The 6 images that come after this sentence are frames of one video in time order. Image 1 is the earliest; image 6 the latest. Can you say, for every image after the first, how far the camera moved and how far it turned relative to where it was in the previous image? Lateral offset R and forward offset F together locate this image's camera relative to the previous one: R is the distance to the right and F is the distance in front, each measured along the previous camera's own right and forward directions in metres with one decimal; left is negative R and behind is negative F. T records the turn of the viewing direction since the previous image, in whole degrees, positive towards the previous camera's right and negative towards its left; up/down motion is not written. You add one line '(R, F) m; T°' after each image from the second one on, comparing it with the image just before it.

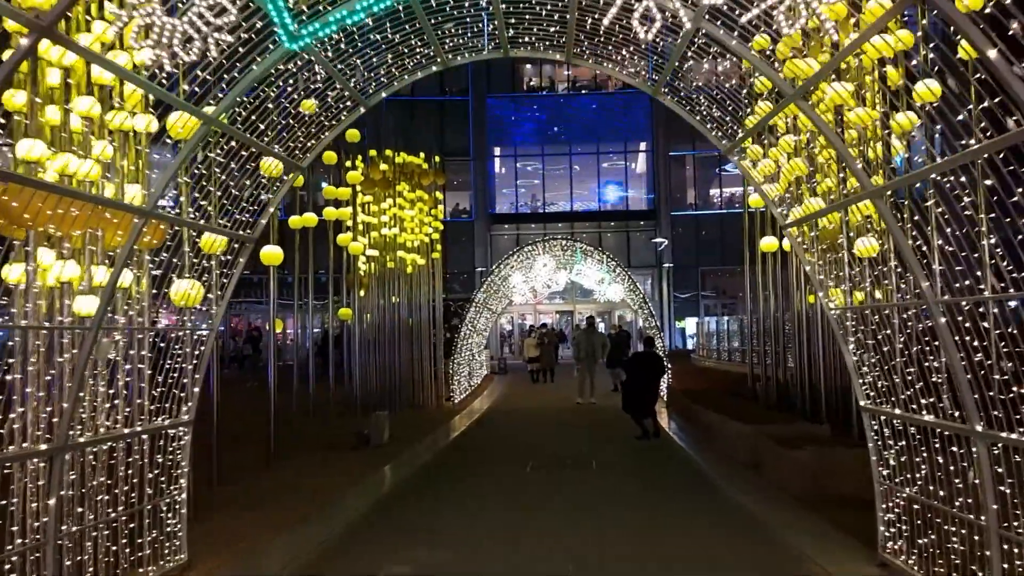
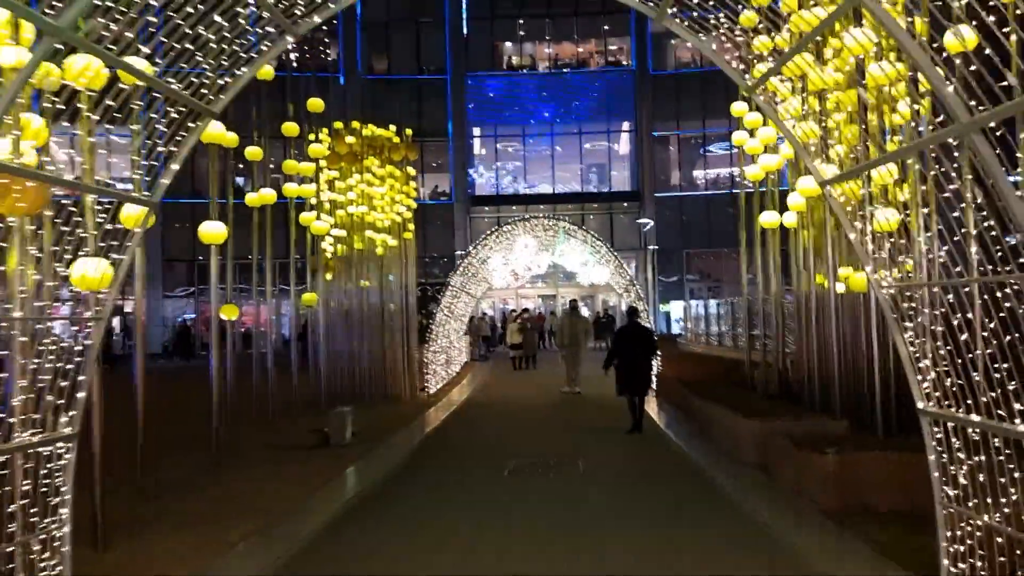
(+0.1, +1.2) m; +1°
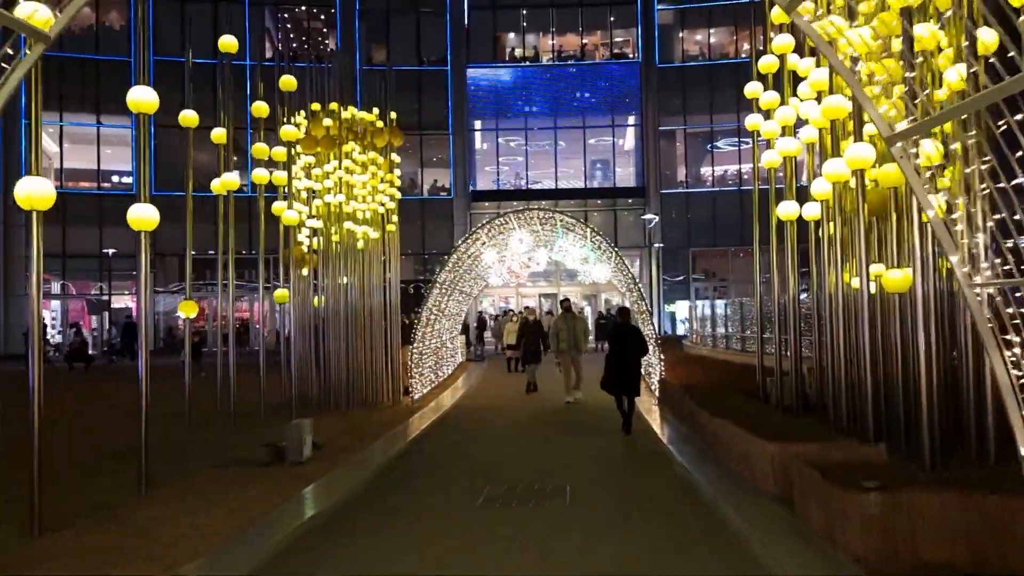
(+0.3, +1.3) m; 0°
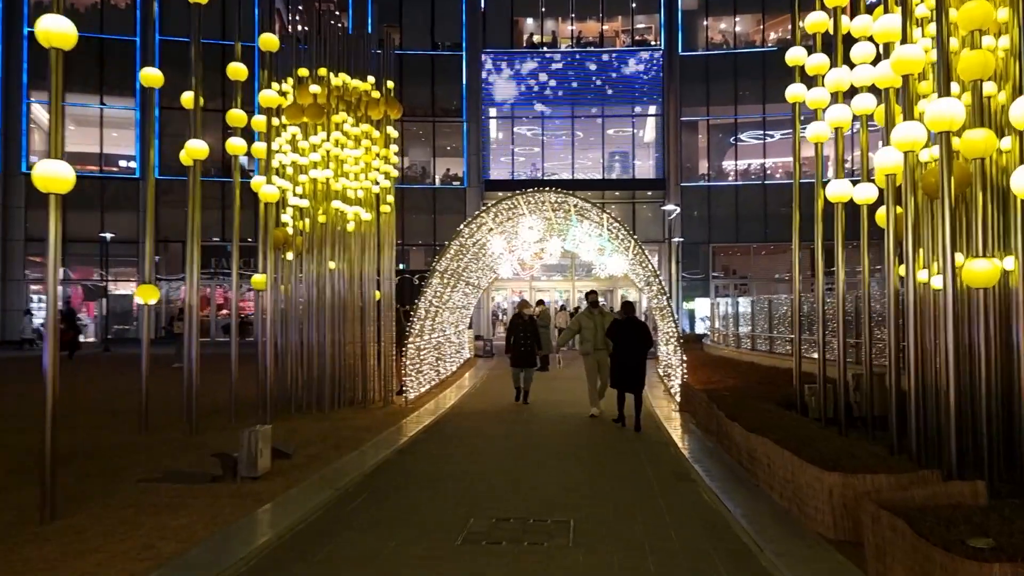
(+0.2, +1.6) m; -1°
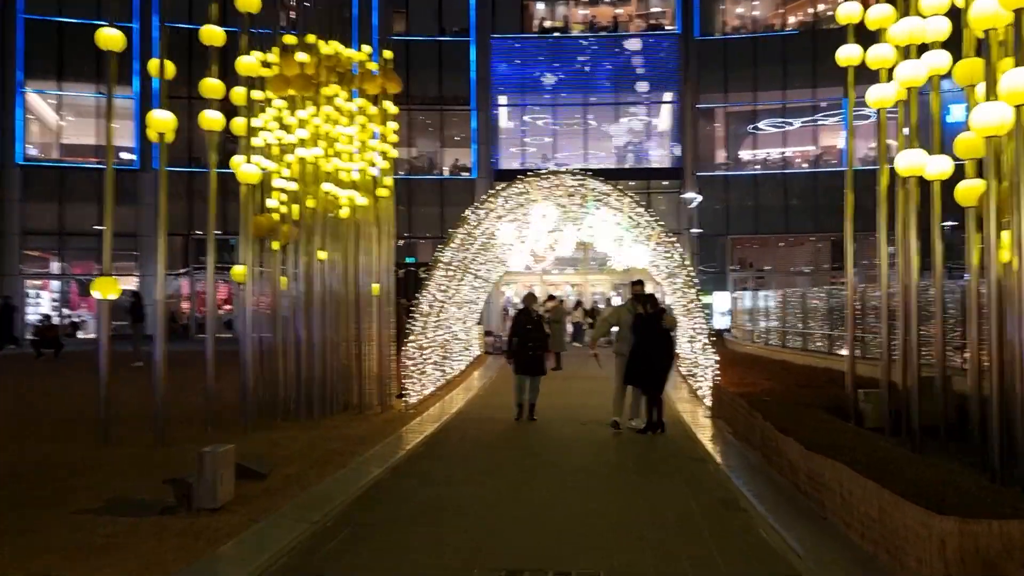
(0.0, +1.4) m; -1°
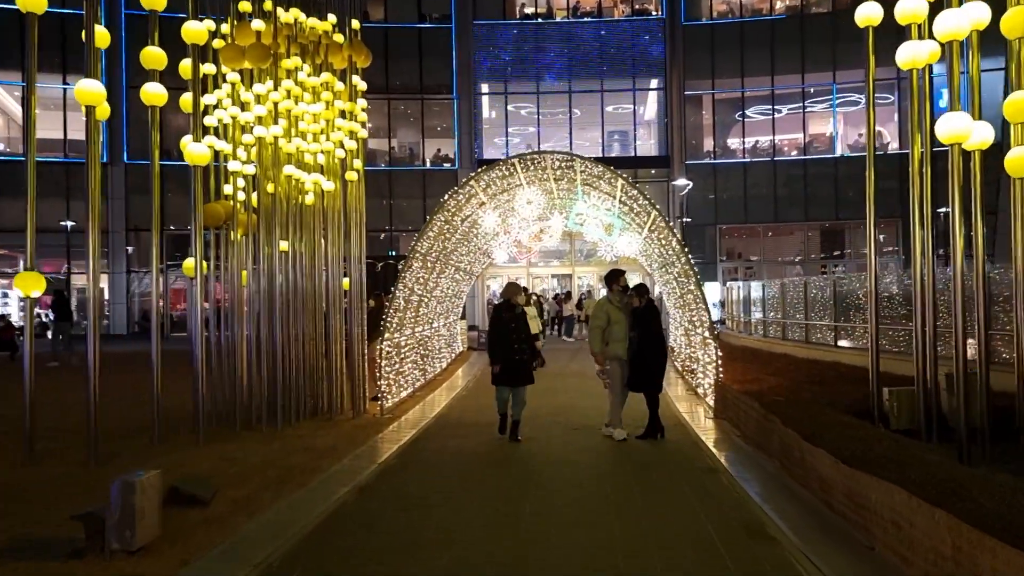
(0.0, +1.1) m; +1°
